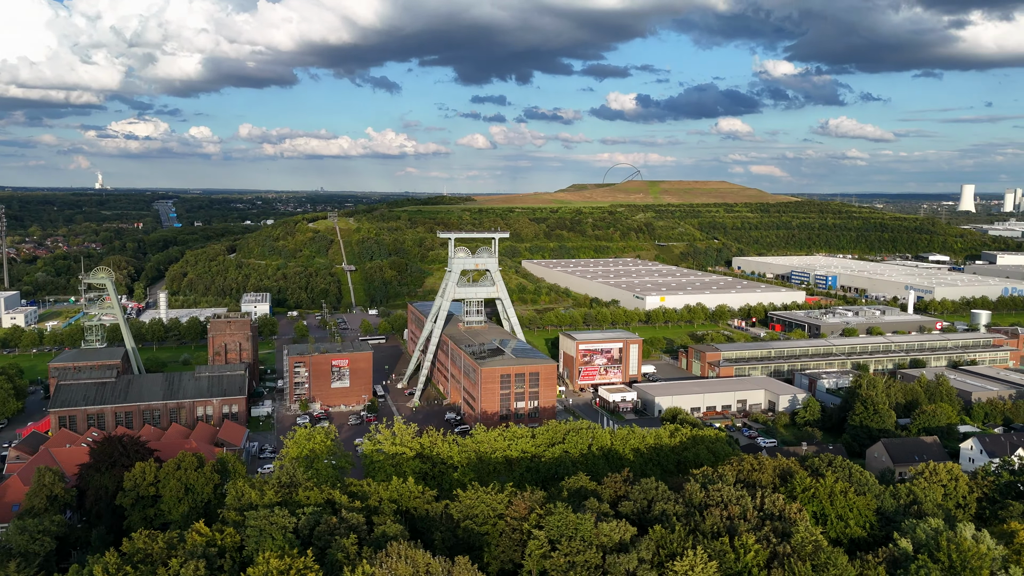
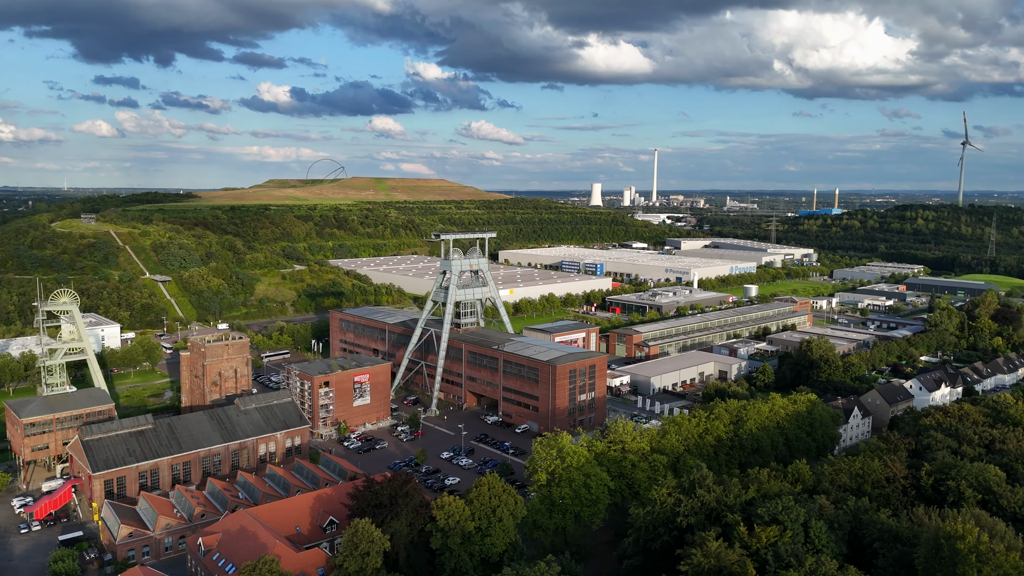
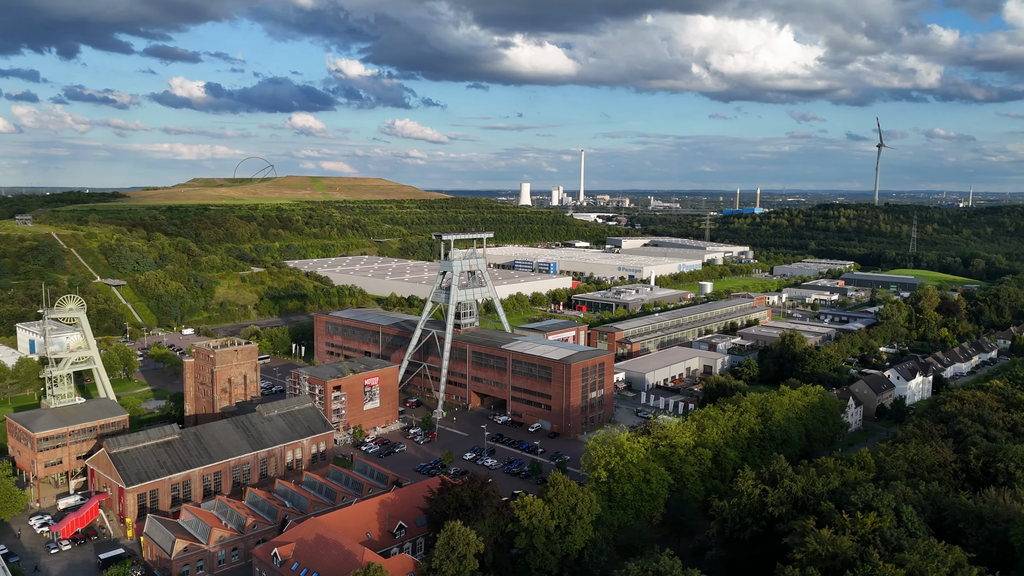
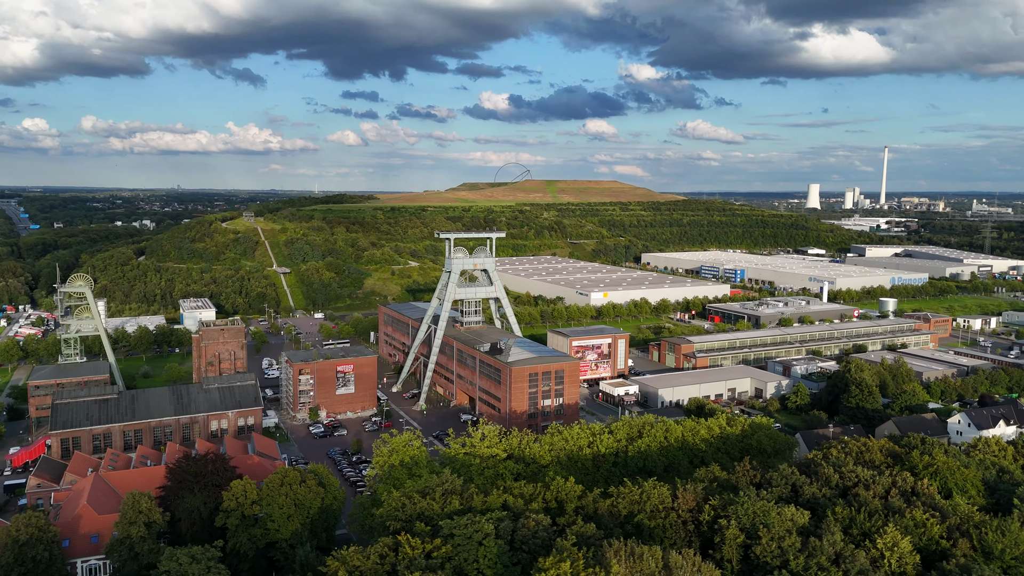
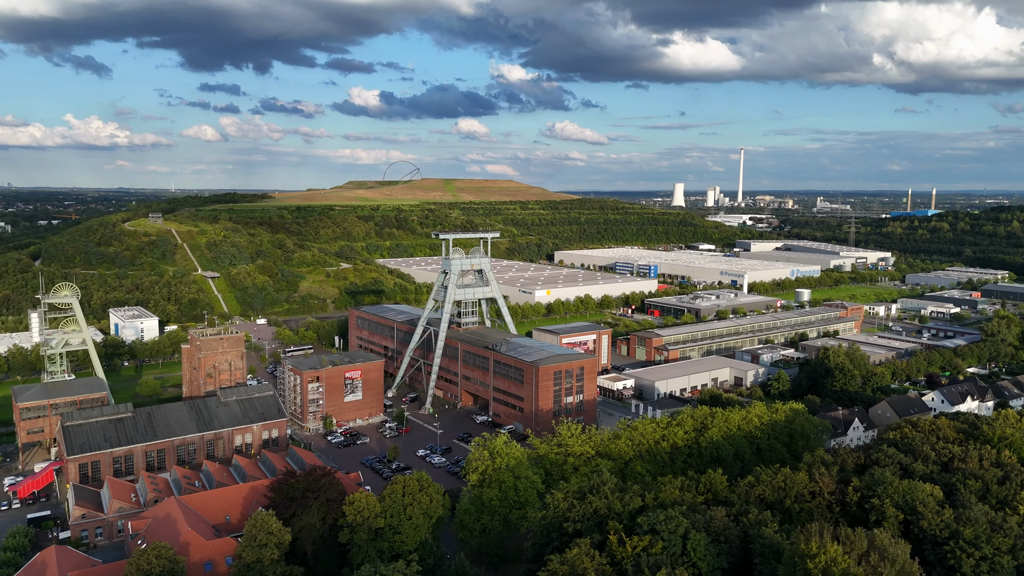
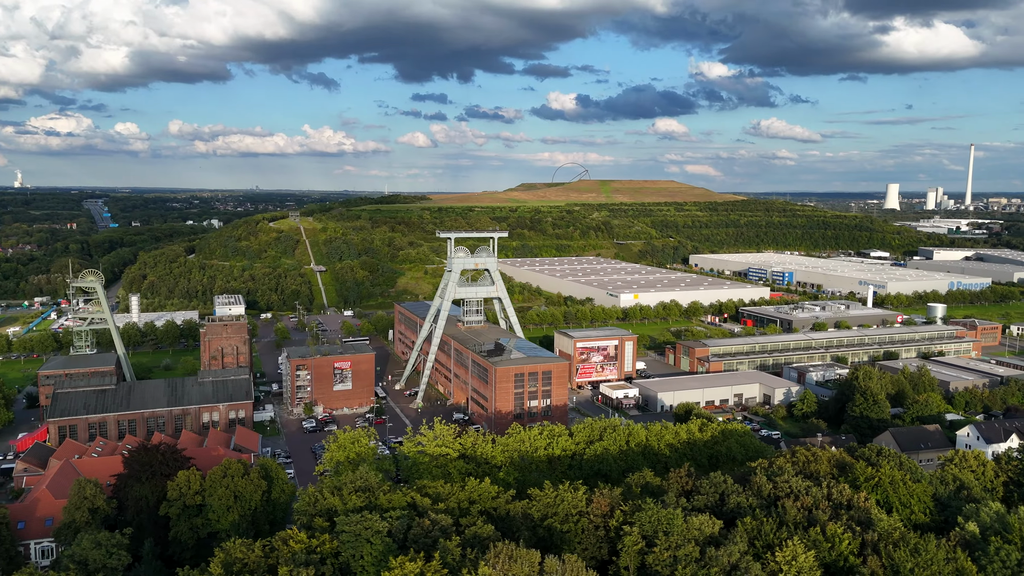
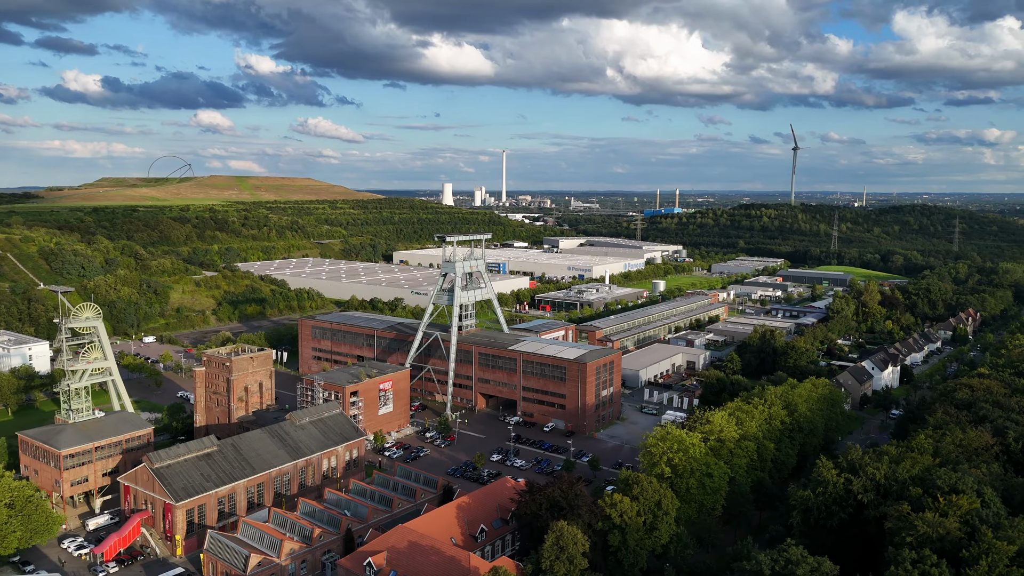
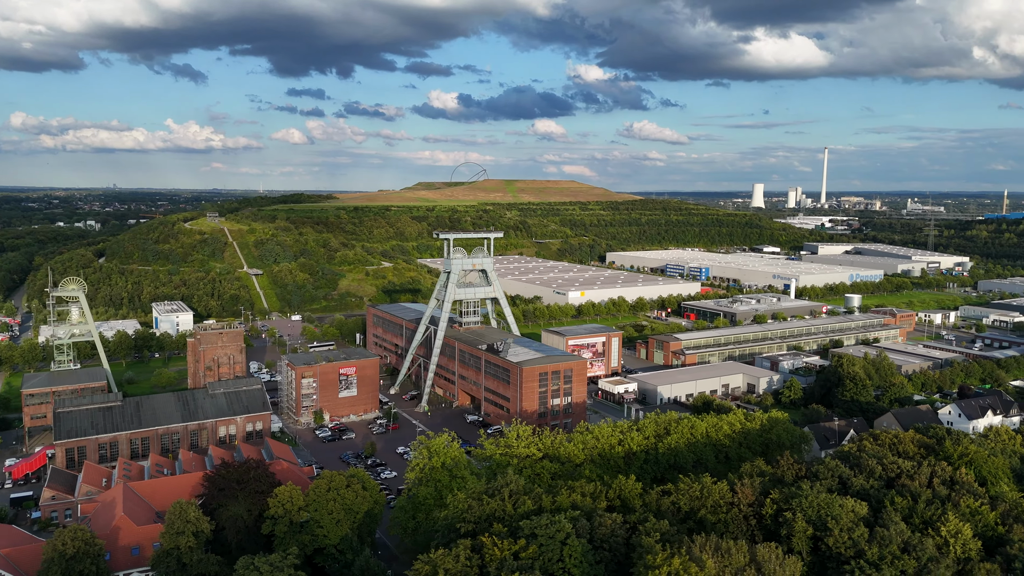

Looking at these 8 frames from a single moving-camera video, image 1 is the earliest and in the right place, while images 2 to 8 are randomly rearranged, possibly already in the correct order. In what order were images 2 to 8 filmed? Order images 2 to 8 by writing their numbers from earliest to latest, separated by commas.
6, 4, 8, 5, 2, 3, 7
